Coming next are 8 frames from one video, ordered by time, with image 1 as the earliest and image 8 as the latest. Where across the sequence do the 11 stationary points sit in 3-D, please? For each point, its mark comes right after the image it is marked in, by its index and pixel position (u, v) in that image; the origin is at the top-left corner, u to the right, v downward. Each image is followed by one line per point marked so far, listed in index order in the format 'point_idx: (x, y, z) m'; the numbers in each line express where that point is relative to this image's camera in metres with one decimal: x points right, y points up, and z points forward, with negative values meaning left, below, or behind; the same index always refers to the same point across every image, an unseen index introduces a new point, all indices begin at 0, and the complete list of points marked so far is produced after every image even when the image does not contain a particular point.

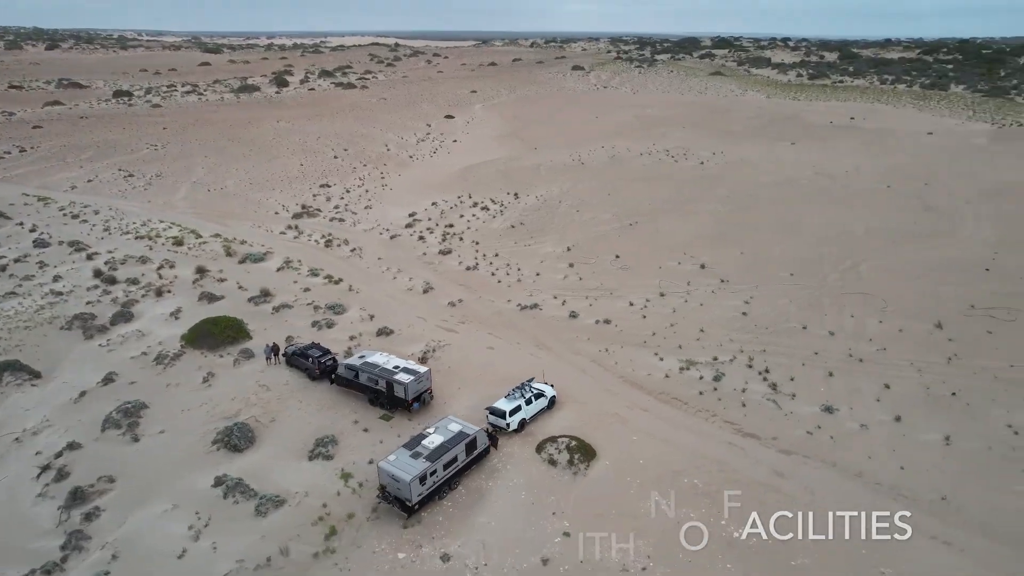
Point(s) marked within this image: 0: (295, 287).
0: (-4.1, 0.0, +12.4) m
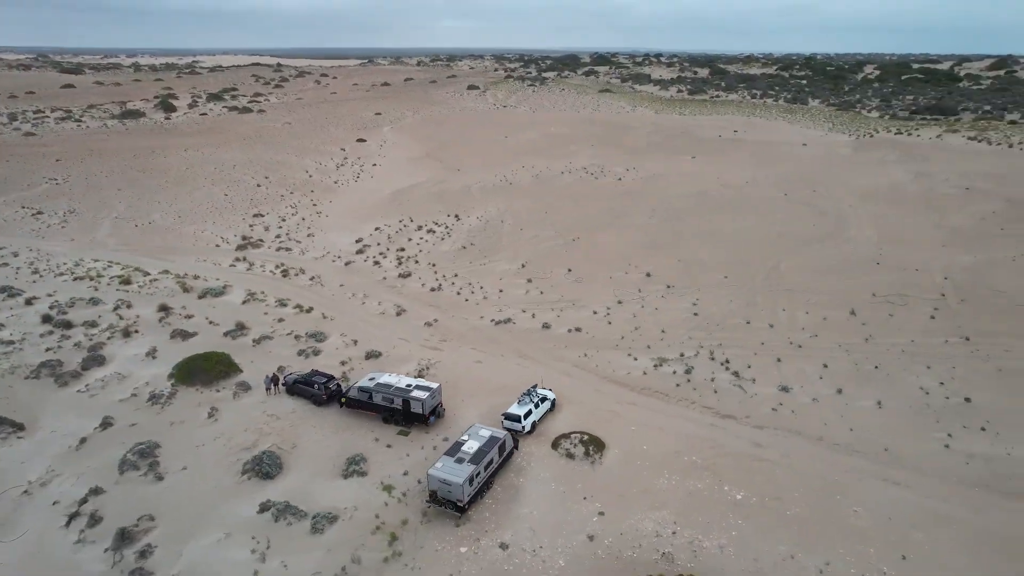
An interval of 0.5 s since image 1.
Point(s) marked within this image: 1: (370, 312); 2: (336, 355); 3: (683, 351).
0: (-4.7, -0.6, +12.6) m
1: (-2.8, -0.5, +13.1) m
2: (-3.0, -1.2, +11.4) m
3: (+2.9, -1.1, +10.8) m
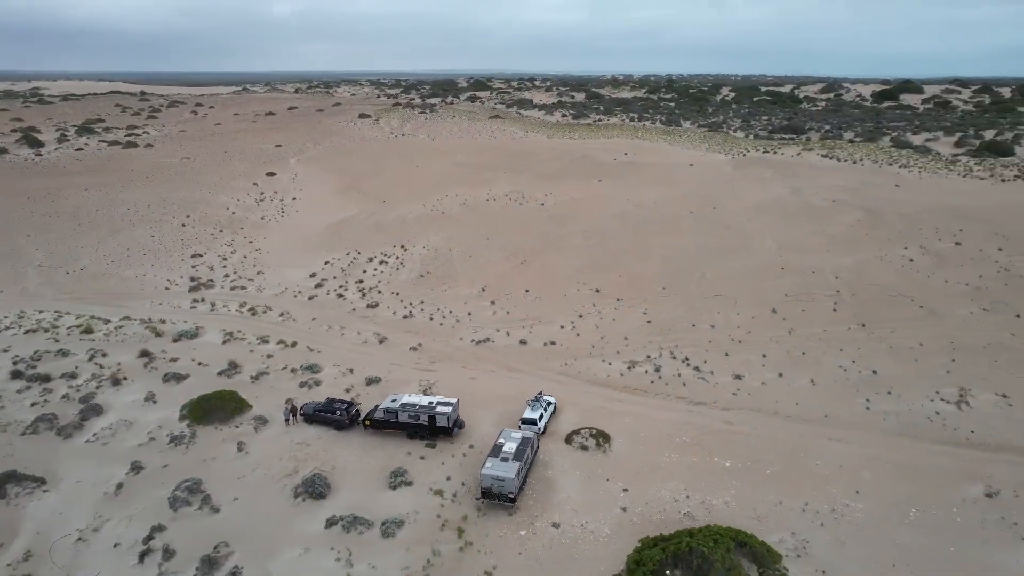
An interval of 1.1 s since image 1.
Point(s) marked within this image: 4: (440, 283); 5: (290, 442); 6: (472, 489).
0: (-5.1, -1.4, +13.1) m
1: (-3.4, -1.1, +13.9) m
2: (-3.2, -1.8, +12.2) m
3: (+2.7, -1.3, +12.7) m
4: (-1.8, +0.2, +16.9) m
5: (-3.5, -2.5, +10.3) m
6: (-0.5, -2.8, +9.0) m
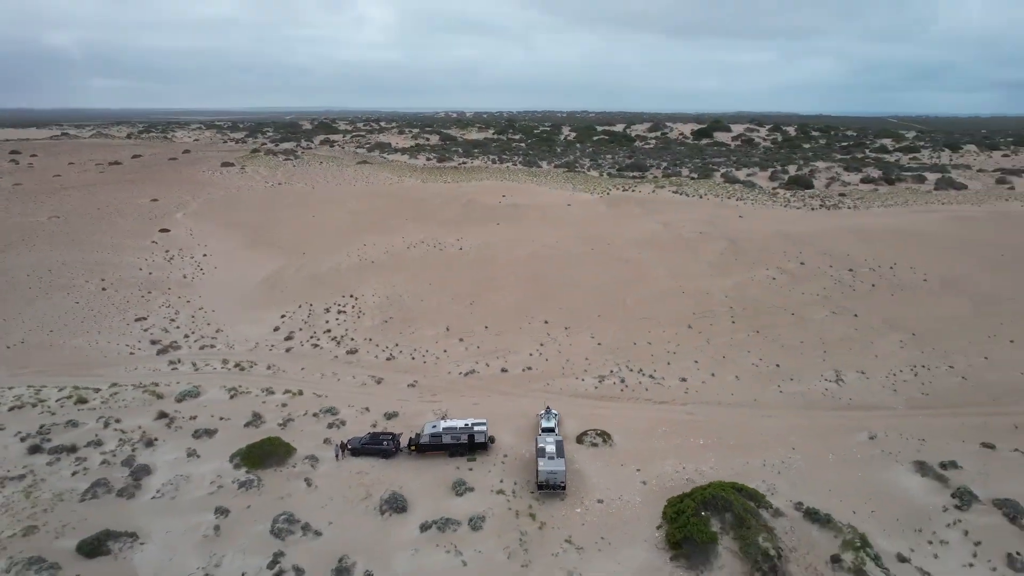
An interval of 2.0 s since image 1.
0: (-5.3, -2.6, +14.3) m
1: (-3.8, -2.3, +15.5) m
2: (-3.2, -2.8, +13.8) m
3: (+2.4, -2.0, +15.7) m
4: (-3.1, -1.1, +18.8) m
5: (-3.0, -3.4, +12.0) m
6: (+0.3, -3.5, +11.4) m
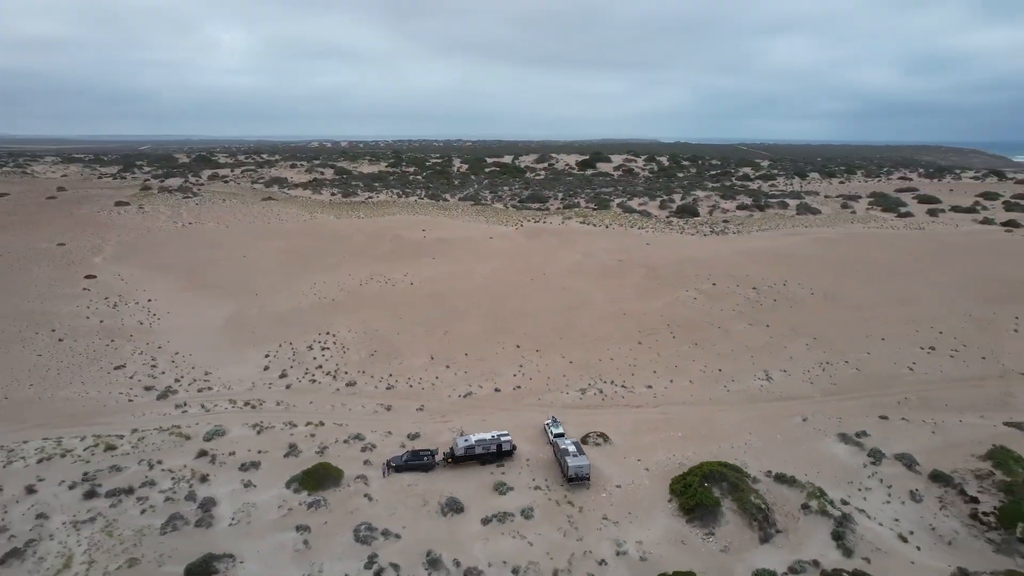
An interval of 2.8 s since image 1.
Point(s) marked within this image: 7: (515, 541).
0: (-5.1, -3.6, +15.7) m
1: (-3.8, -3.3, +17.2) m
2: (-2.9, -3.7, +15.6) m
3: (+2.1, -2.7, +18.5) m
4: (-3.8, -2.2, +20.6) m
5: (-2.4, -4.2, +13.8) m
6: (+0.9, -4.1, +13.8) m
7: (+0.1, -4.7, +12.0) m
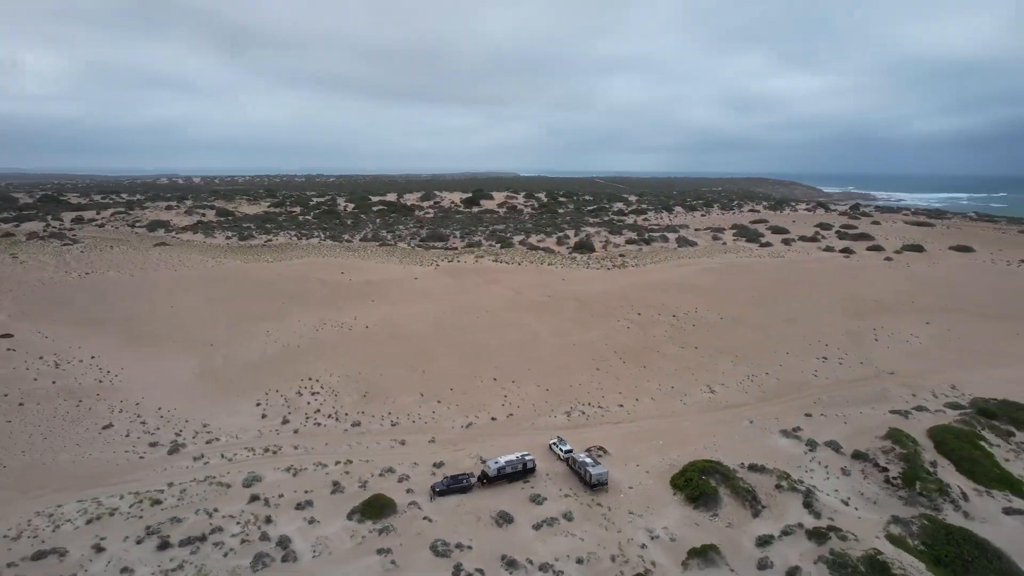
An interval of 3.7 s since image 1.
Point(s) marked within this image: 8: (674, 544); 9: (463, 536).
0: (-4.6, -4.9, +17.1) m
1: (-3.7, -4.7, +18.8) m
2: (-2.5, -5.0, +17.4) m
3: (+1.8, -3.9, +21.4) m
4: (-4.5, -3.7, +22.2) m
5: (-1.5, -5.3, +15.7) m
6: (+1.7, -5.1, +16.5) m
7: (+1.2, -5.6, +14.5) m
8: (+3.6, -5.7, +14.4) m
9: (-1.1, -5.6, +14.6) m
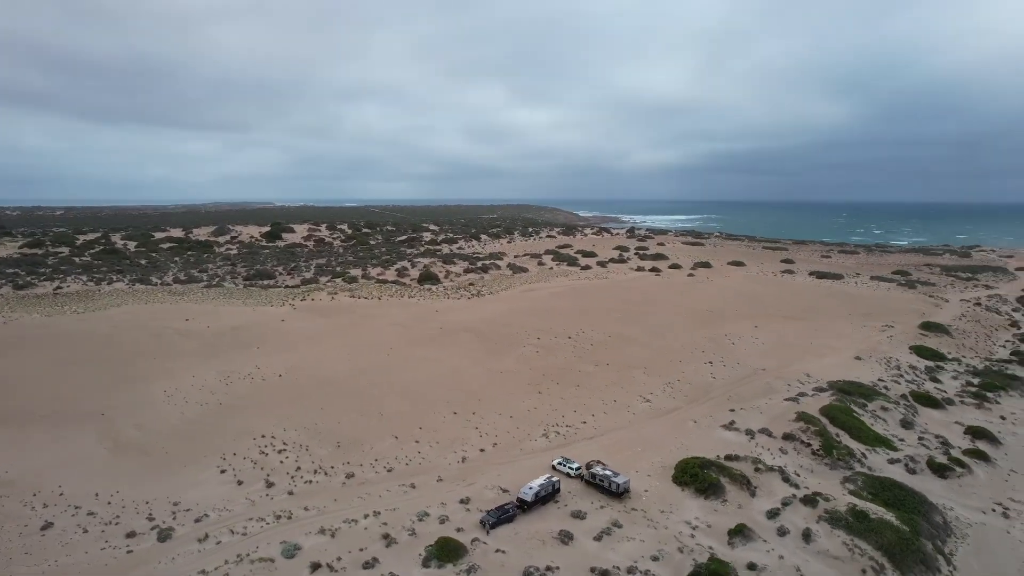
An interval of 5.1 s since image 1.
0: (-3.4, -6.1, +16.6) m
1: (-3.2, -5.9, +18.5) m
2: (-1.6, -6.1, +17.7) m
3: (+1.0, -5.0, +22.9) m
4: (-5.2, -5.2, +21.4) m
5: (-0.1, -6.3, +16.4) m
6: (+2.6, -6.0, +18.2) m
7: (+3.0, -6.4, +16.2) m
8: (+5.2, -6.3, +16.9) m
9: (+0.7, -6.5, +15.5) m
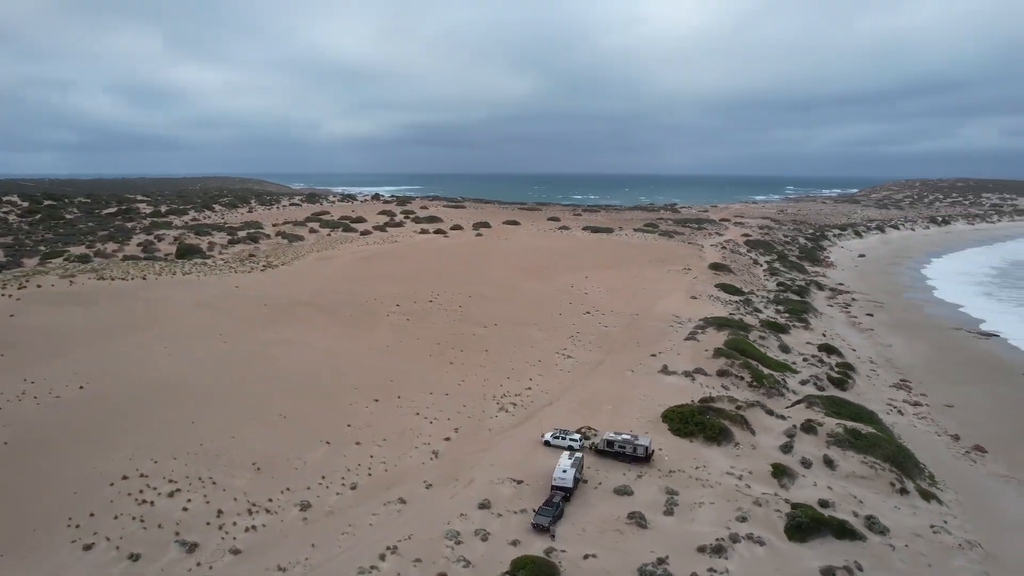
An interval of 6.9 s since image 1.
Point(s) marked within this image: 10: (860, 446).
0: (-1.8, -5.0, +11.6) m
1: (-2.5, -4.8, +13.5) m
2: (-0.6, -4.8, +13.4) m
3: (-0.6, -3.4, +19.2) m
4: (-5.5, -4.1, +15.2) m
5: (+1.3, -5.0, +12.9) m
6: (+2.9, -4.4, +15.7) m
7: (+4.1, -4.8, +14.0) m
8: (+5.9, -4.5, +15.7) m
9: (+2.4, -5.1, +12.4) m
10: (+9.2, -4.2, +17.2) m
